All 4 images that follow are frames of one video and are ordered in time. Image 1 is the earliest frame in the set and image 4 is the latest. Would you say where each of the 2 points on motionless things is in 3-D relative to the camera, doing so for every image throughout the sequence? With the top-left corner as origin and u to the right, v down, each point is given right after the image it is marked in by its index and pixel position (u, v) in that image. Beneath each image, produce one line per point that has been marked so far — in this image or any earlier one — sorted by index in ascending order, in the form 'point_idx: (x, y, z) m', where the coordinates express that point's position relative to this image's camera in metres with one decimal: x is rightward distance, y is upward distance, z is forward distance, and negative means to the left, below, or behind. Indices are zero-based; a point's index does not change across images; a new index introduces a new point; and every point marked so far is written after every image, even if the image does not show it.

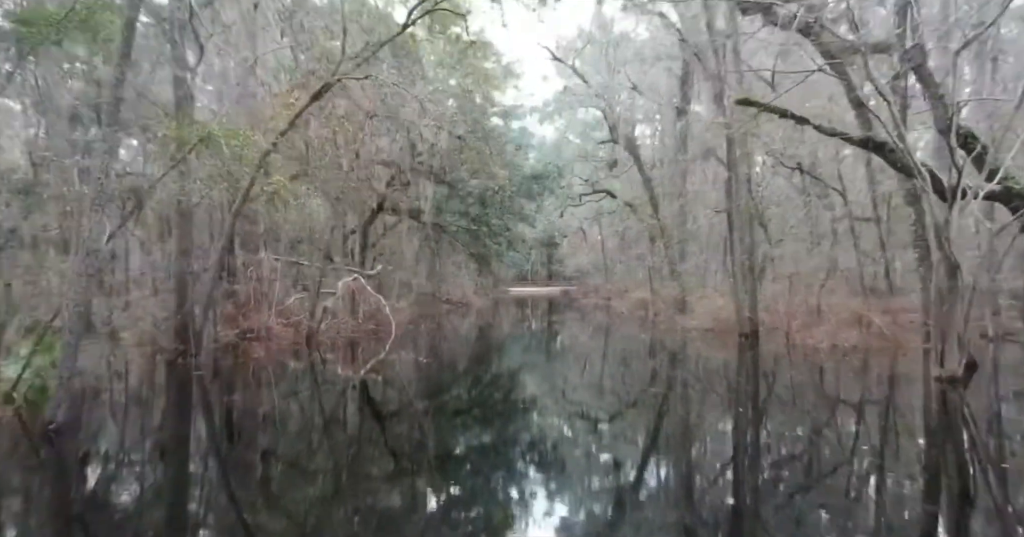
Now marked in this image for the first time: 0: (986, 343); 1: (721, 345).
0: (+11.9, -1.9, +16.0) m
1: (+5.8, -2.1, +18.1) m
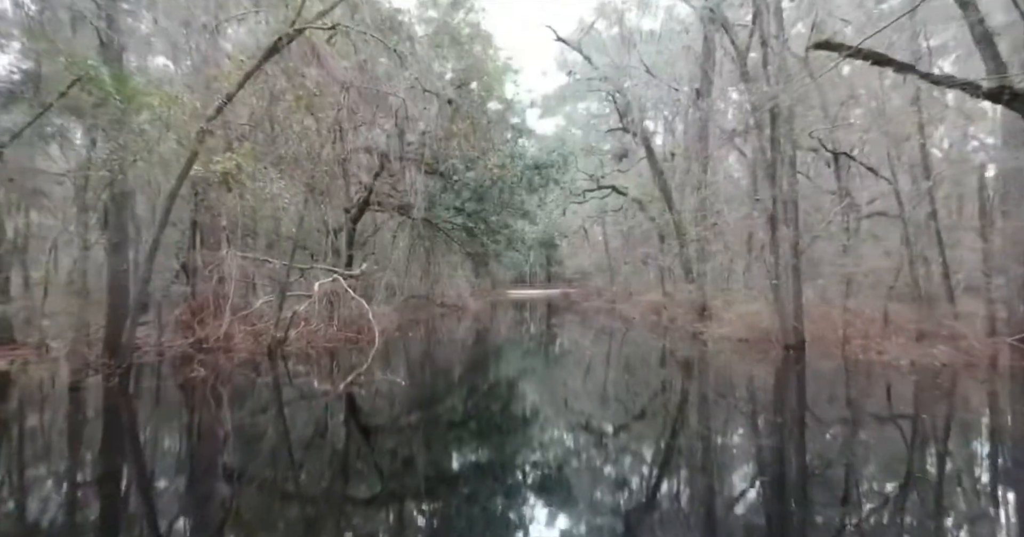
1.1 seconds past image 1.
0: (+12.0, -1.9, +14.1) m
1: (+5.8, -2.1, +16.2) m
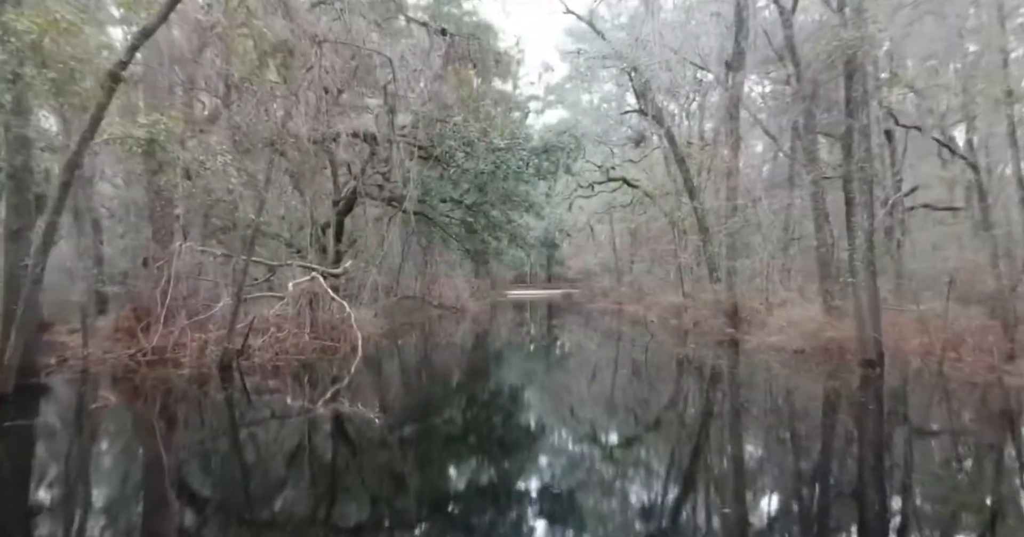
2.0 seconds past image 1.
0: (+12.1, -1.9, +12.2) m
1: (+6.0, -2.0, +14.2) m
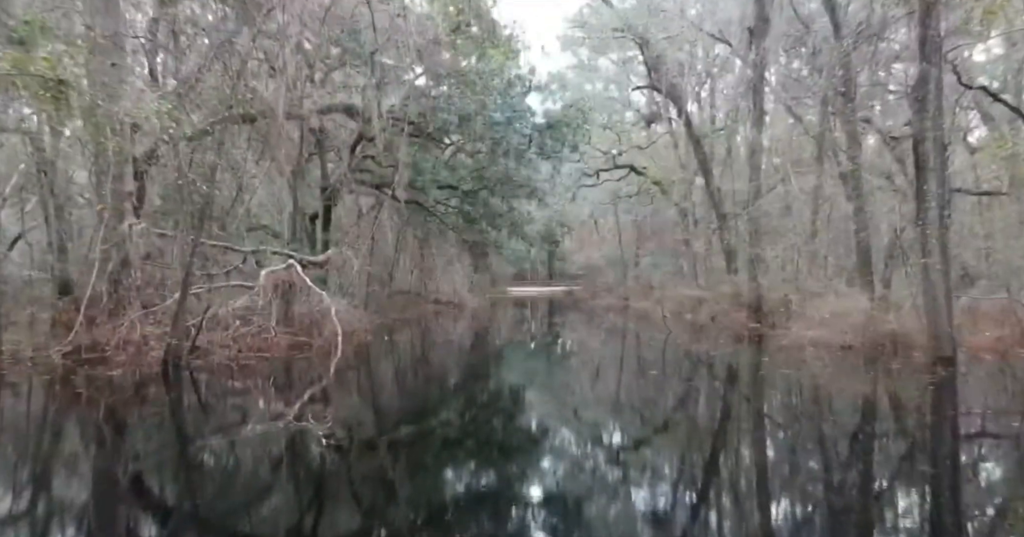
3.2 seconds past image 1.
0: (+12.1, -1.6, +10.8) m
1: (+6.0, -1.8, +12.9) m
